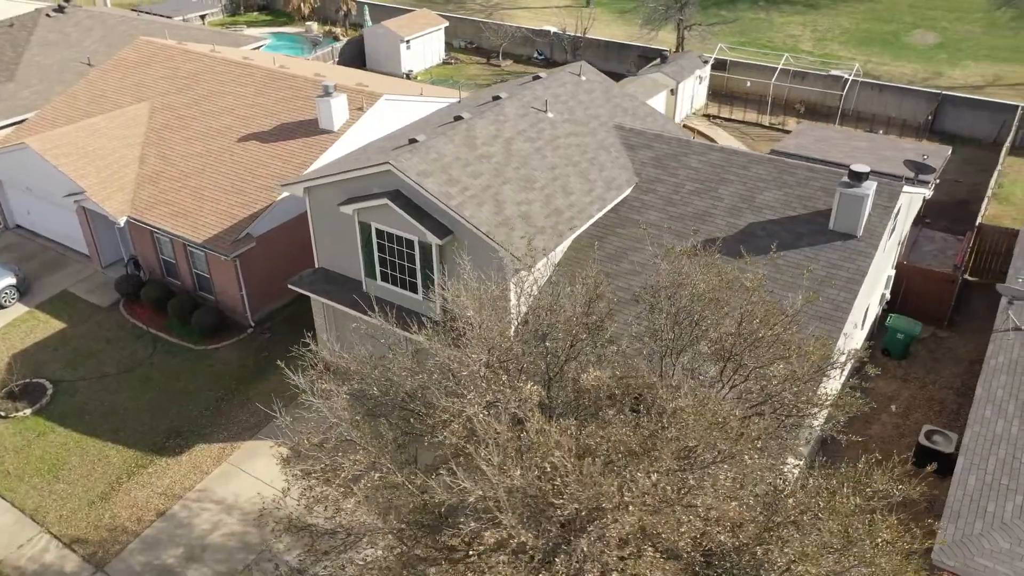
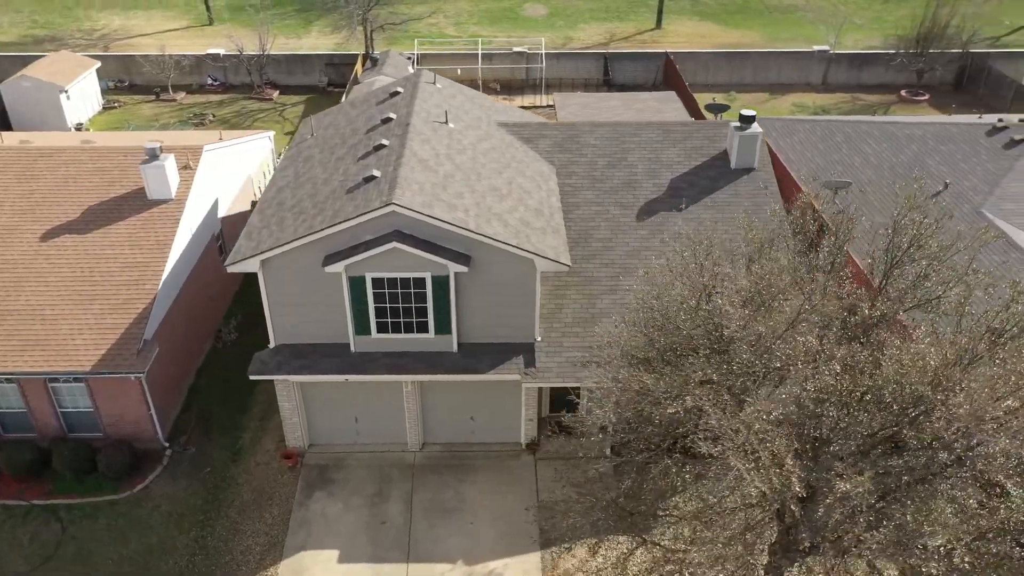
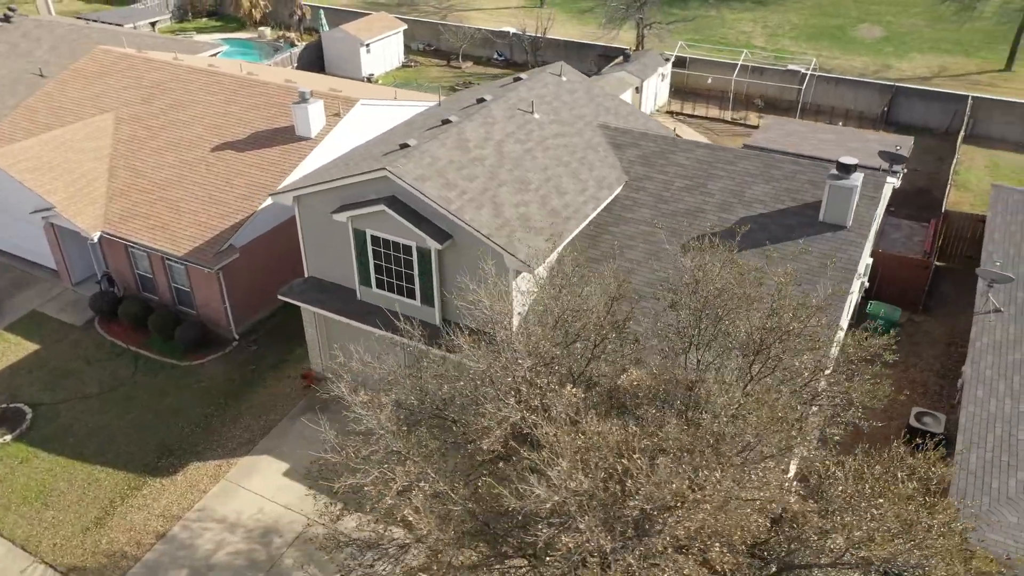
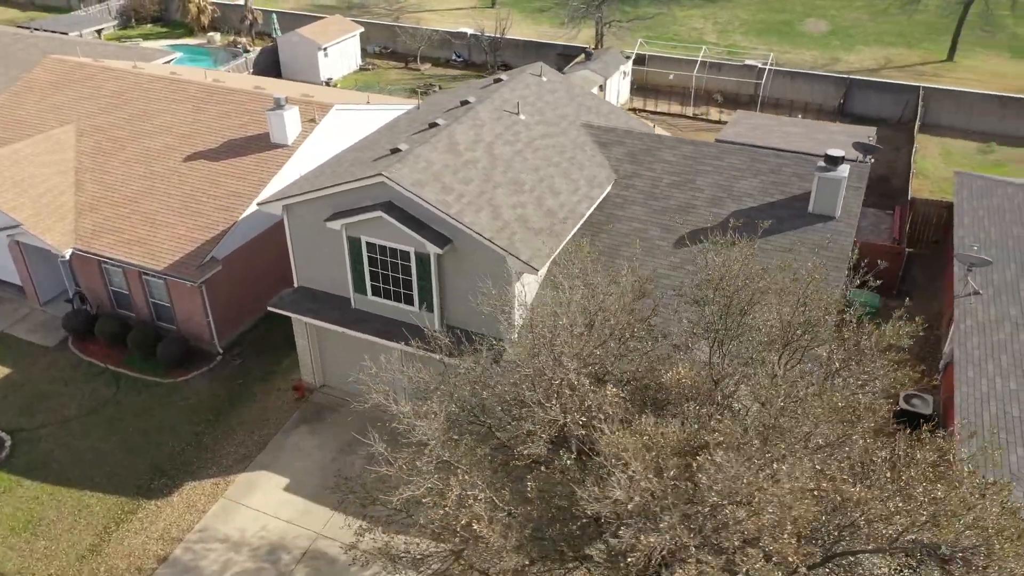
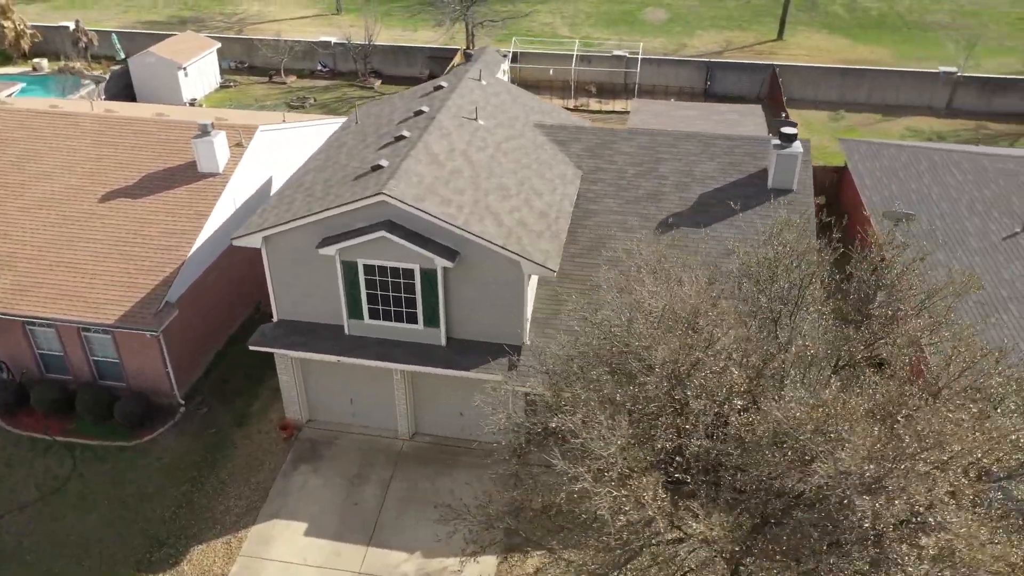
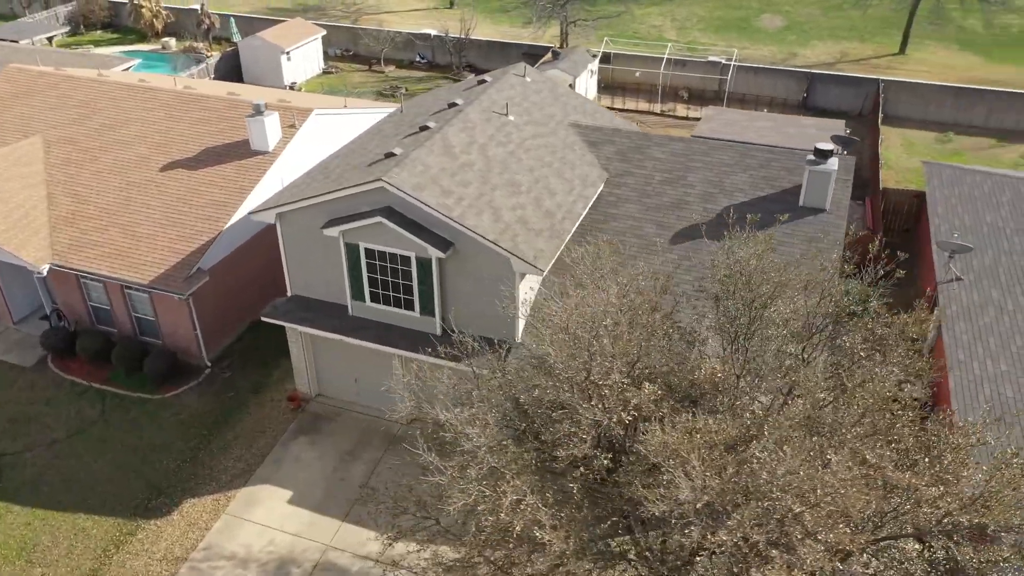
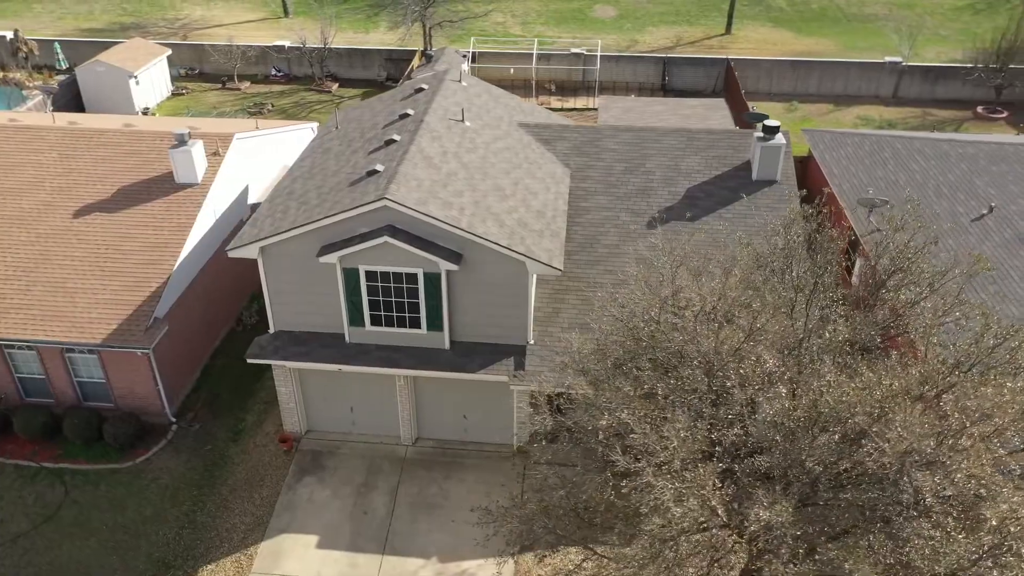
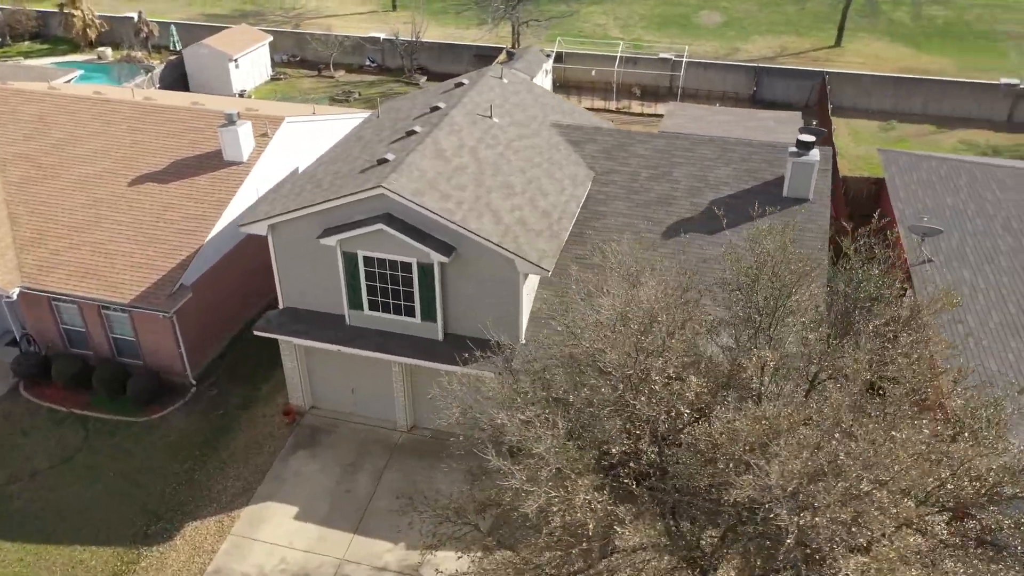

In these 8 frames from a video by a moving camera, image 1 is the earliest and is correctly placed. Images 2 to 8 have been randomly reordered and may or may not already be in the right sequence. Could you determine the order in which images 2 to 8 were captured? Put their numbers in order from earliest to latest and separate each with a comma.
3, 4, 6, 8, 5, 7, 2
